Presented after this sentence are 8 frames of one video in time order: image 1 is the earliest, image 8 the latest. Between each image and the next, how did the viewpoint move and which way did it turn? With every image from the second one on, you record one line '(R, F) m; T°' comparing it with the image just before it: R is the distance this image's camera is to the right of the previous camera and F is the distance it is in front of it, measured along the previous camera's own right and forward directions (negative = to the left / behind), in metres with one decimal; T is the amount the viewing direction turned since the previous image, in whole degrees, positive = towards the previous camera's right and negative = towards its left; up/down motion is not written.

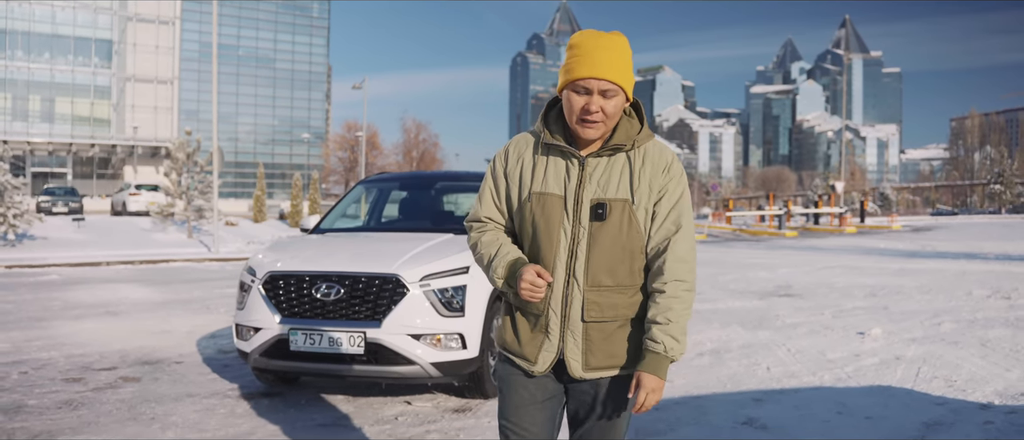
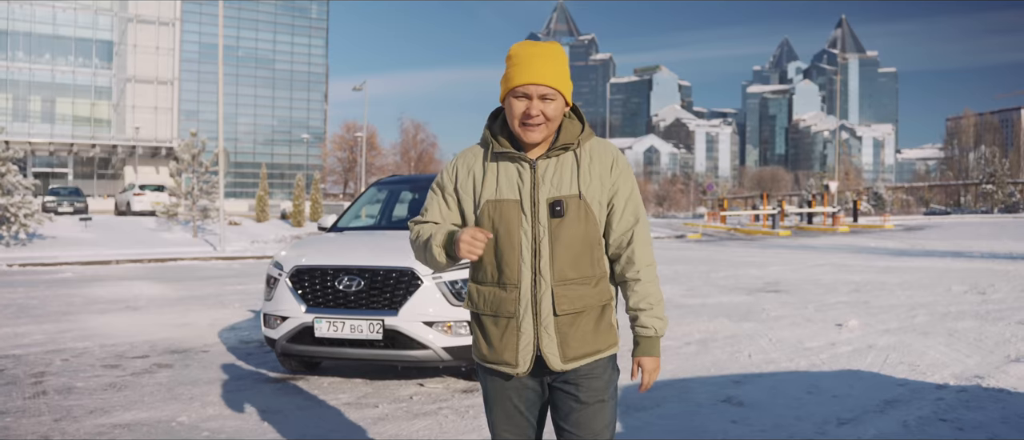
(0.0, -0.5) m; 0°
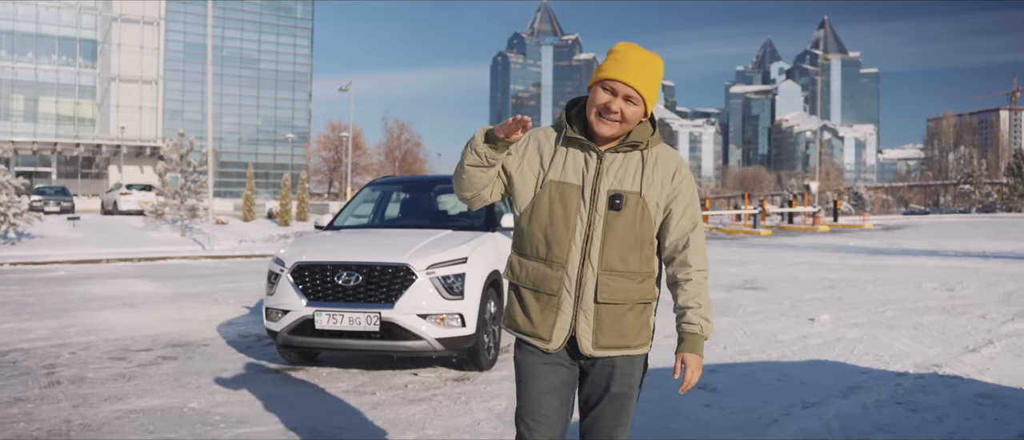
(0.0, -0.3) m; +1°
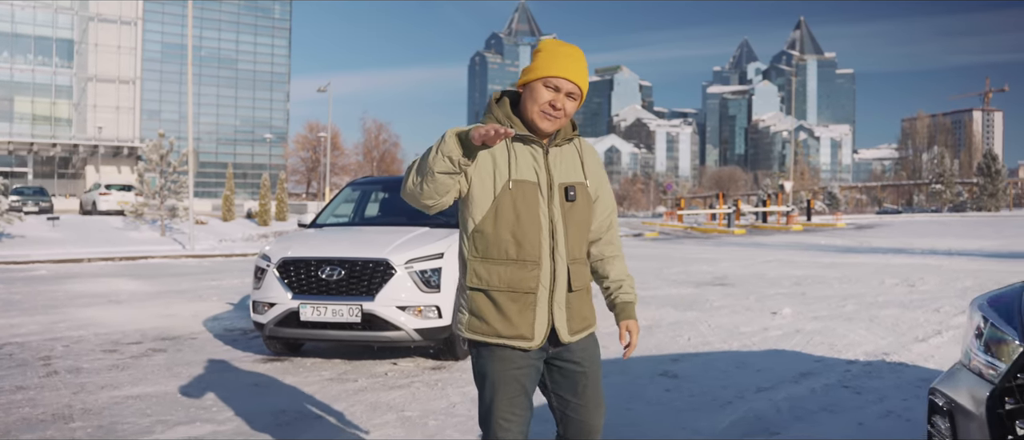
(0.0, -0.3) m; +1°
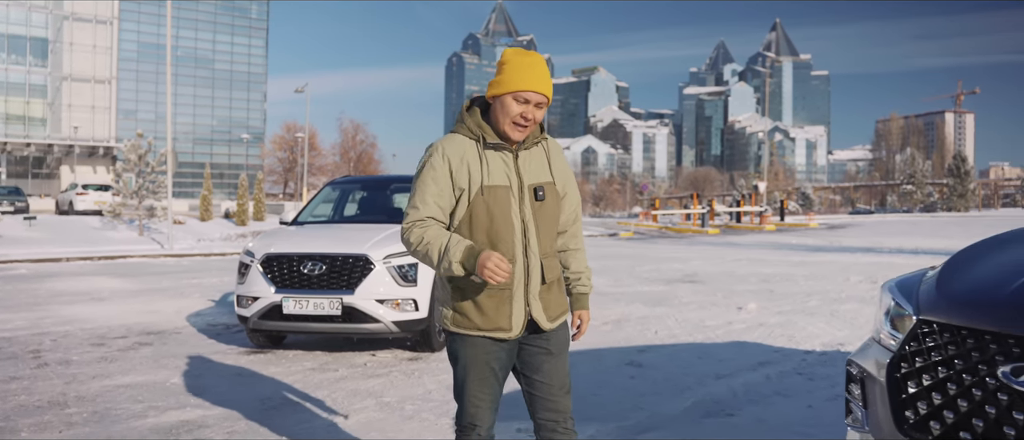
(0.0, -0.3) m; +1°
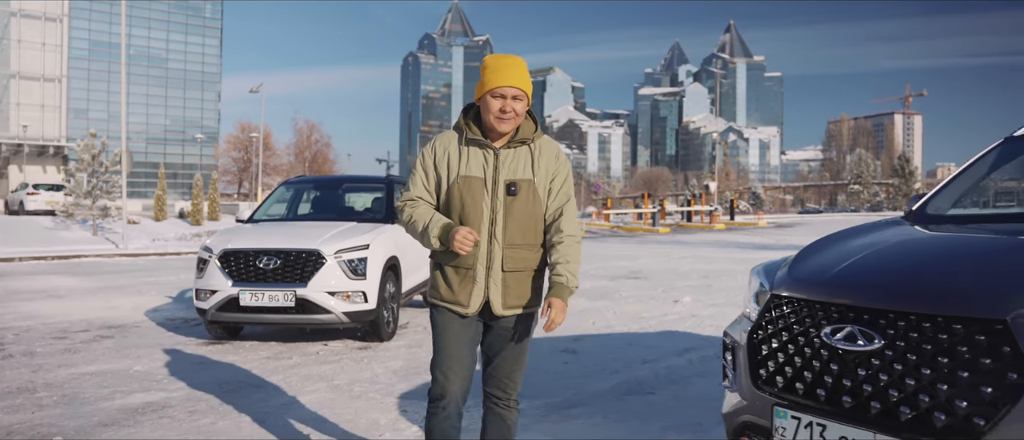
(+0.1, -0.4) m; +2°
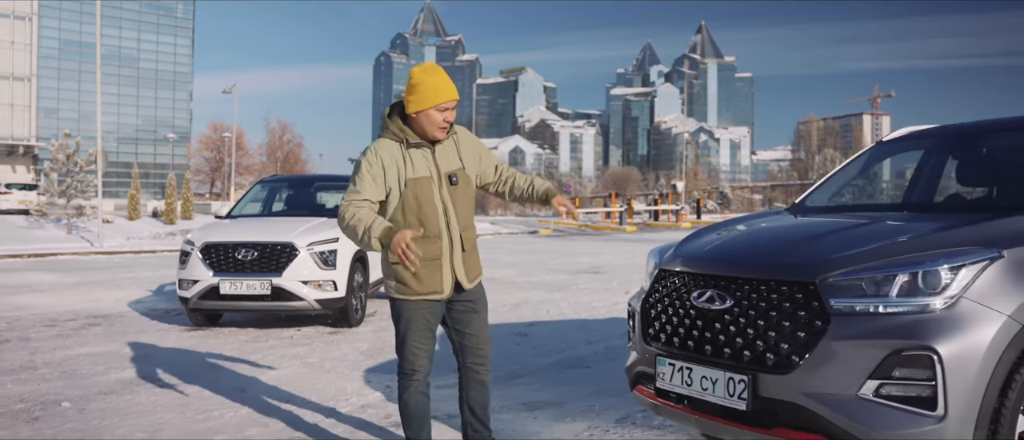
(+0.1, -0.6) m; +1°
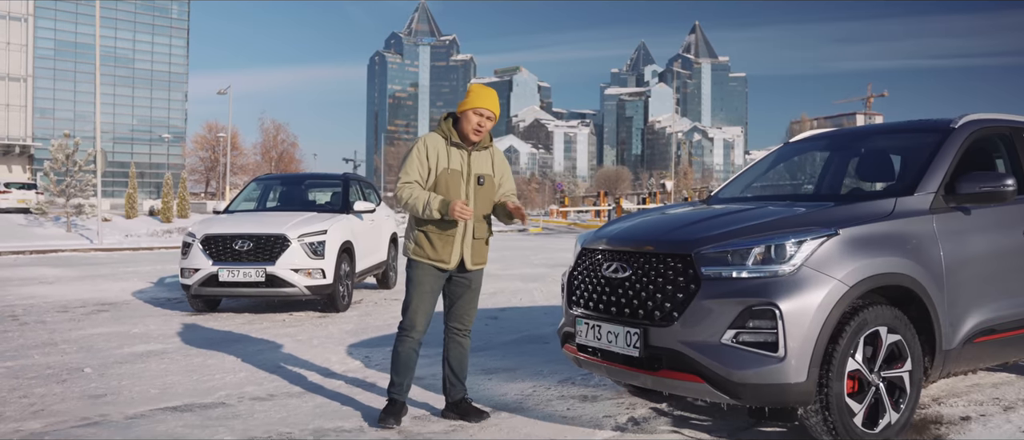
(+0.2, -0.7) m; 0°
